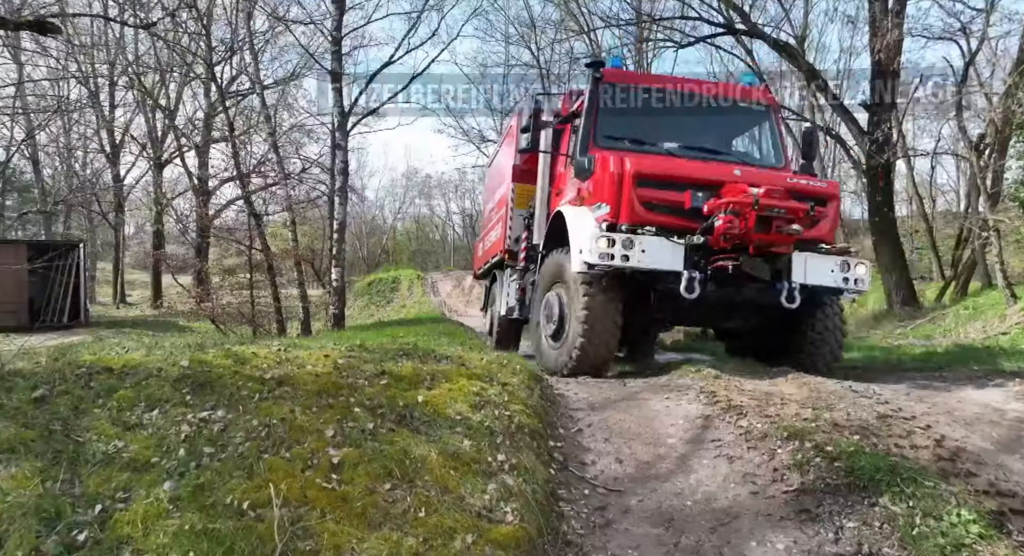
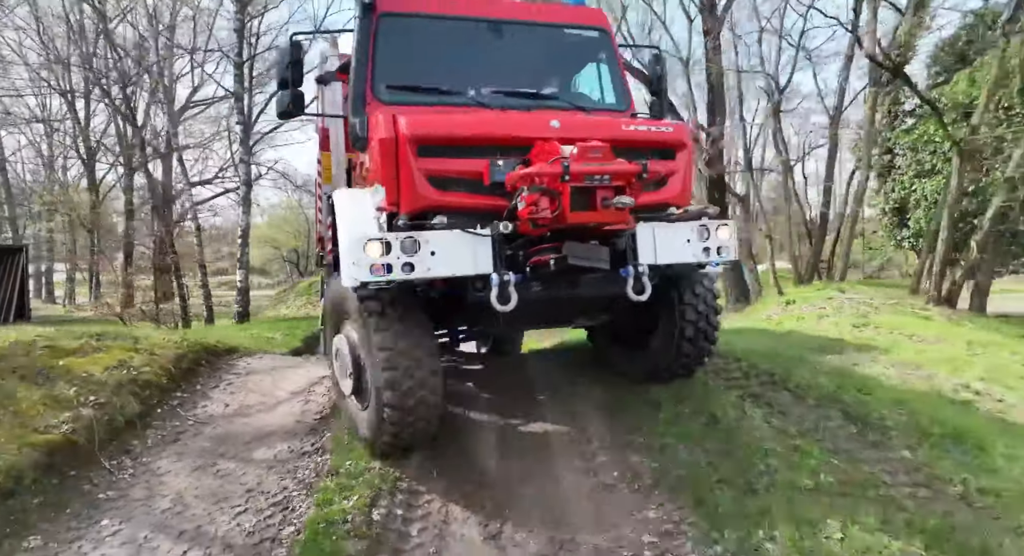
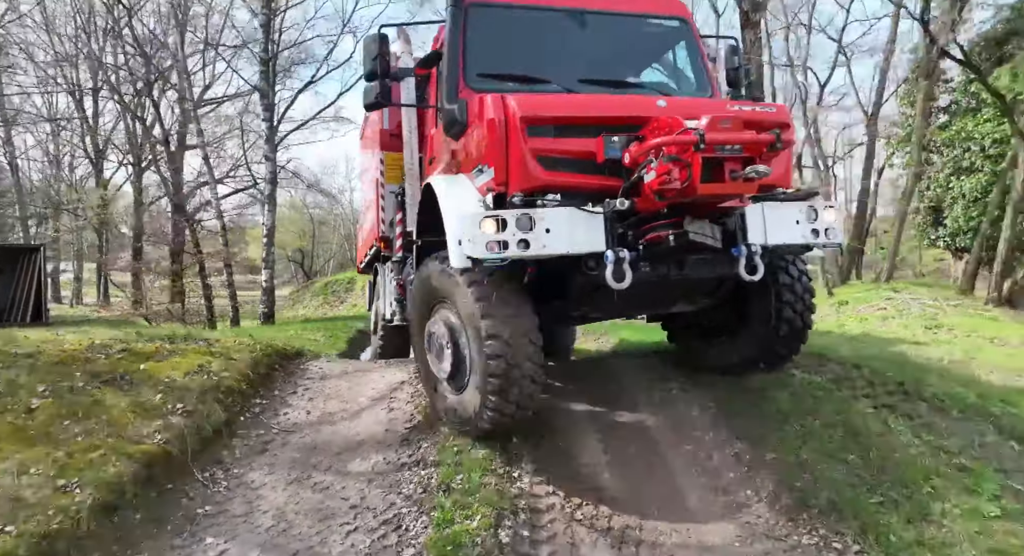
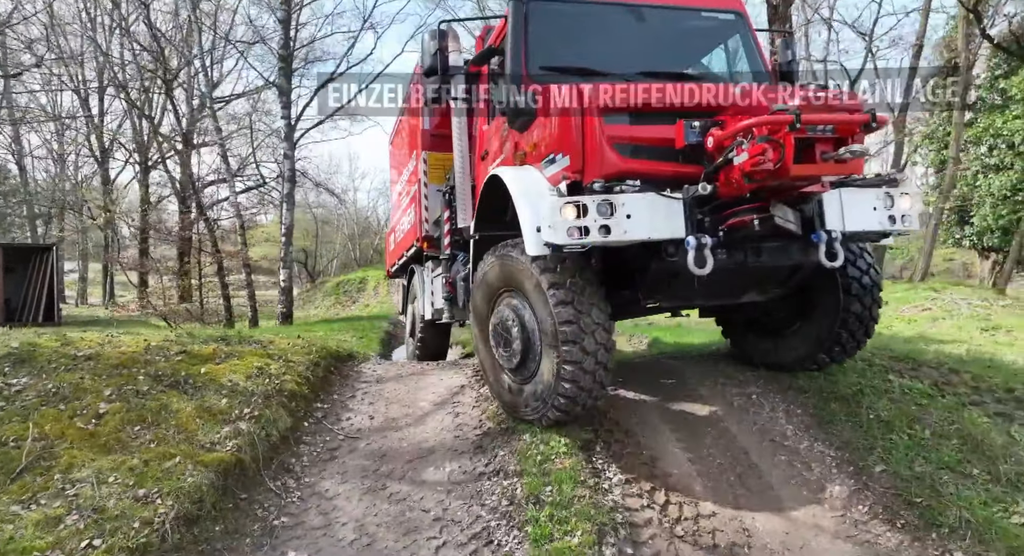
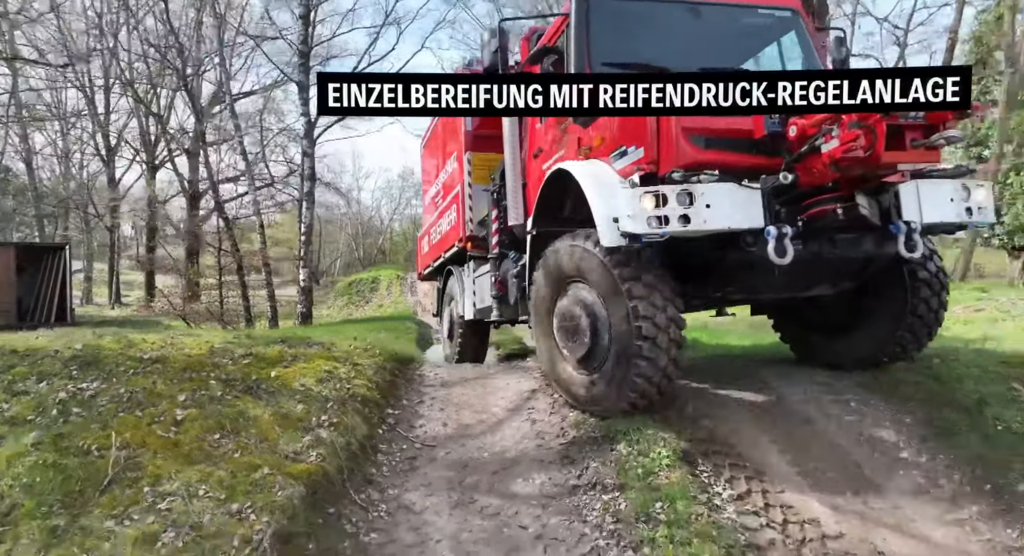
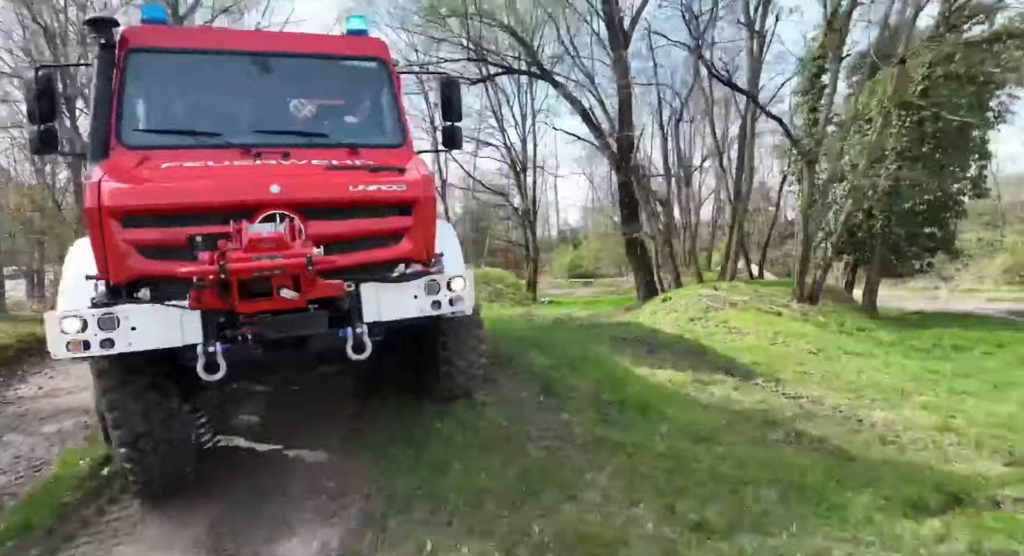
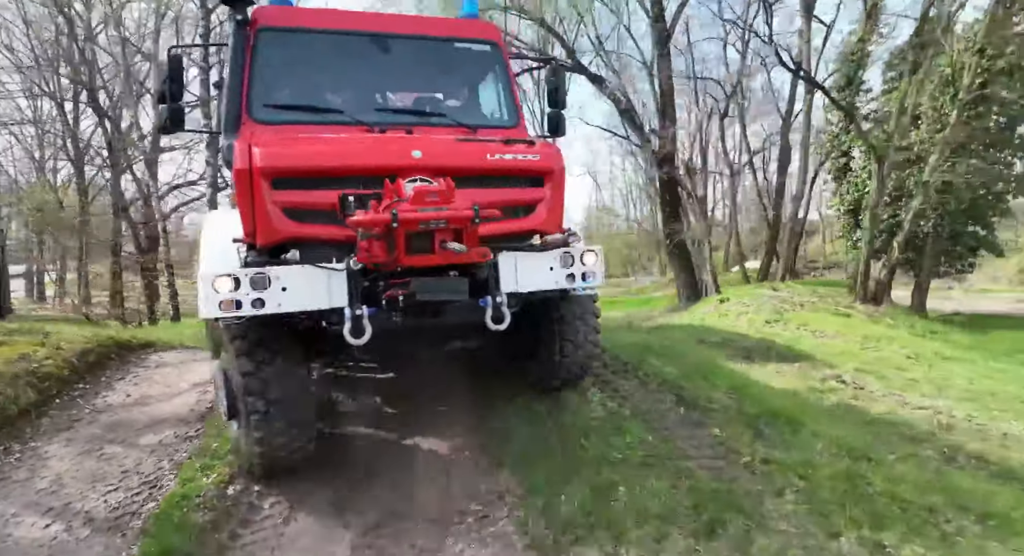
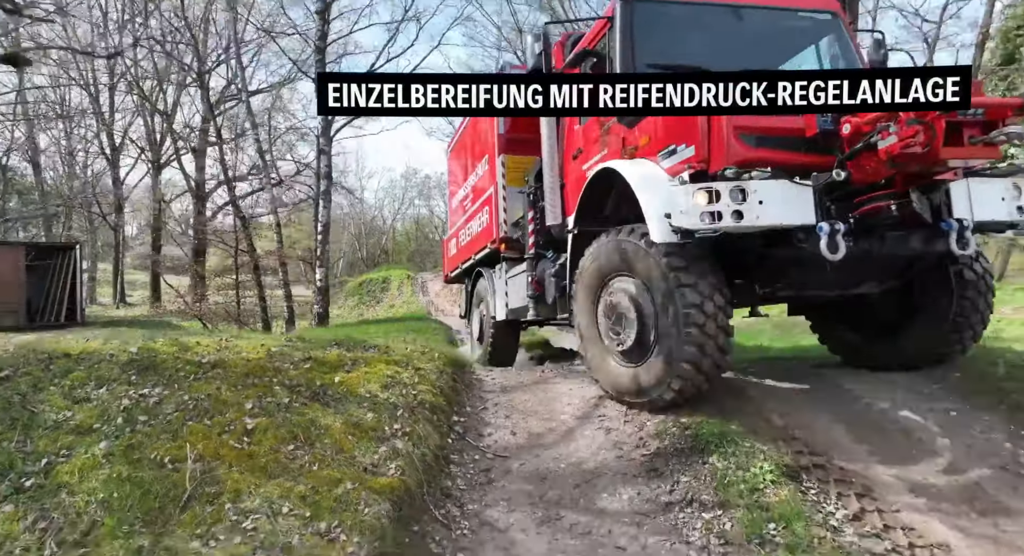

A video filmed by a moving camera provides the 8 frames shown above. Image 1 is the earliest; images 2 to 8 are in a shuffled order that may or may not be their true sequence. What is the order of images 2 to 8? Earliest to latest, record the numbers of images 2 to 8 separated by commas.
8, 5, 4, 3, 2, 7, 6
